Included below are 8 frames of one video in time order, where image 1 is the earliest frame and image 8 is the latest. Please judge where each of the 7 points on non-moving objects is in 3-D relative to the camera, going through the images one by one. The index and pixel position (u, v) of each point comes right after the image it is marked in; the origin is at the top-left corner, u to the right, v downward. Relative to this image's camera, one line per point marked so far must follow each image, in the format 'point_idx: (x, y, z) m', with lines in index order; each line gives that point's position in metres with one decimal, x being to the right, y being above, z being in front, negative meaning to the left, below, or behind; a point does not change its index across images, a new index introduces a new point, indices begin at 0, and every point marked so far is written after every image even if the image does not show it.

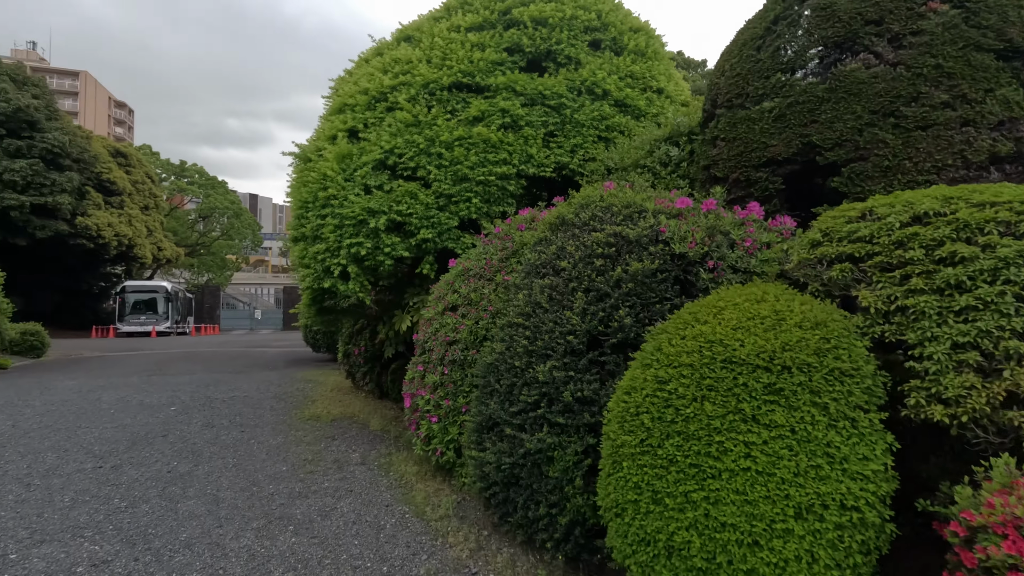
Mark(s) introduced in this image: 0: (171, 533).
0: (-2.0, -1.5, +3.2) m
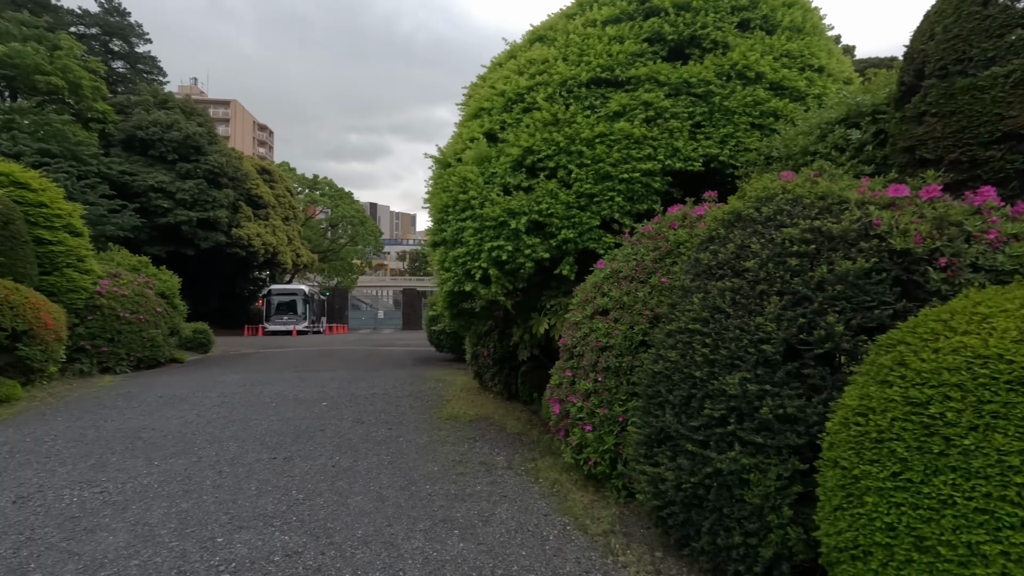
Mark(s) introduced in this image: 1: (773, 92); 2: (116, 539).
0: (-1.0, -1.5, +3.4) m
1: (+2.6, +1.9, +5.3) m
2: (-2.3, -1.5, +3.2) m
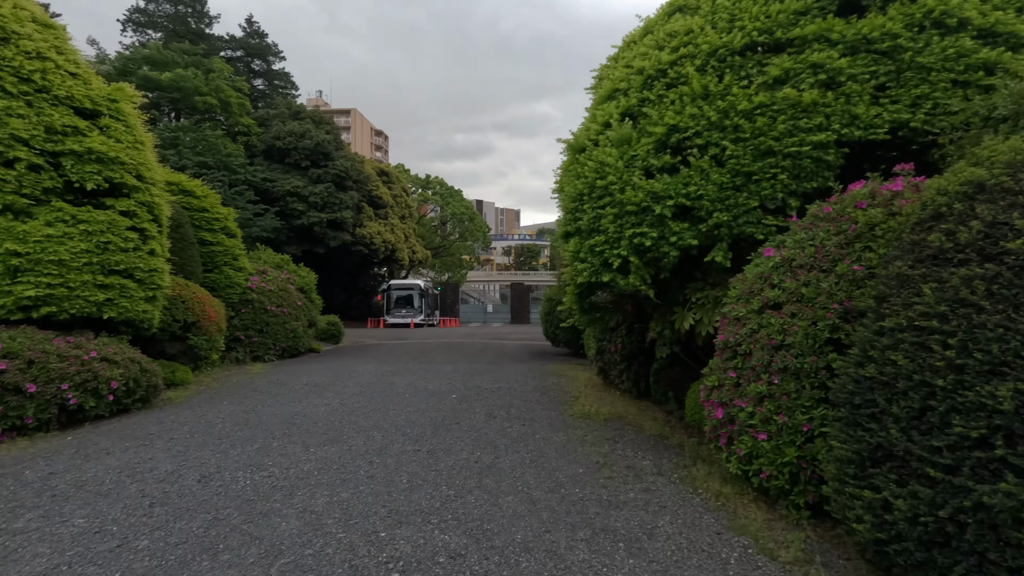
0: (0.0, -1.5, +3.2) m
1: (+3.8, +2.0, +4.4) m
2: (-1.3, -1.4, +3.3) m
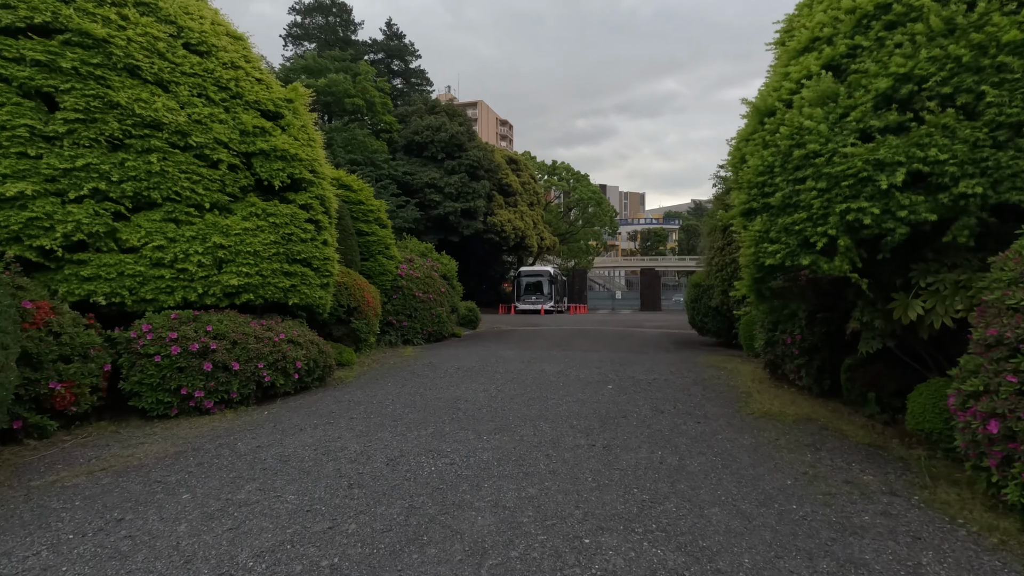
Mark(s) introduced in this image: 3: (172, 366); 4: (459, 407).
0: (+1.1, -1.4, +2.8) m
1: (+5.1, +2.2, +3.0) m
2: (-0.2, -1.4, +3.1) m
3: (-3.7, -0.9, +5.9) m
4: (-0.6, -1.4, +6.2) m
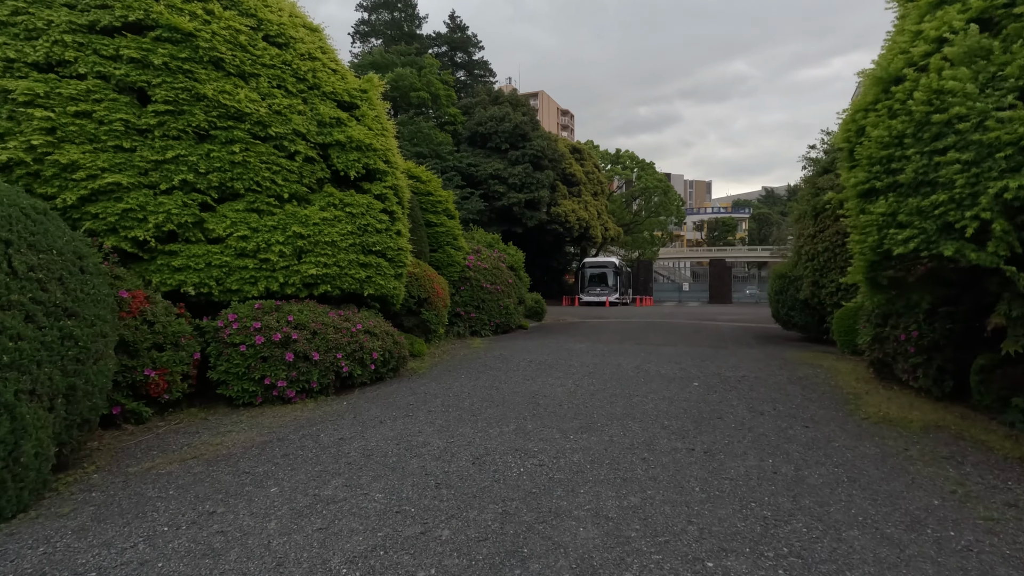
0: (+1.6, -1.3, +2.4) m
1: (+5.6, +2.2, +2.1) m
2: (+0.4, -1.3, +2.8) m
3: (-2.8, -0.7, +5.9) m
4: (+0.3, -1.3, +5.9) m
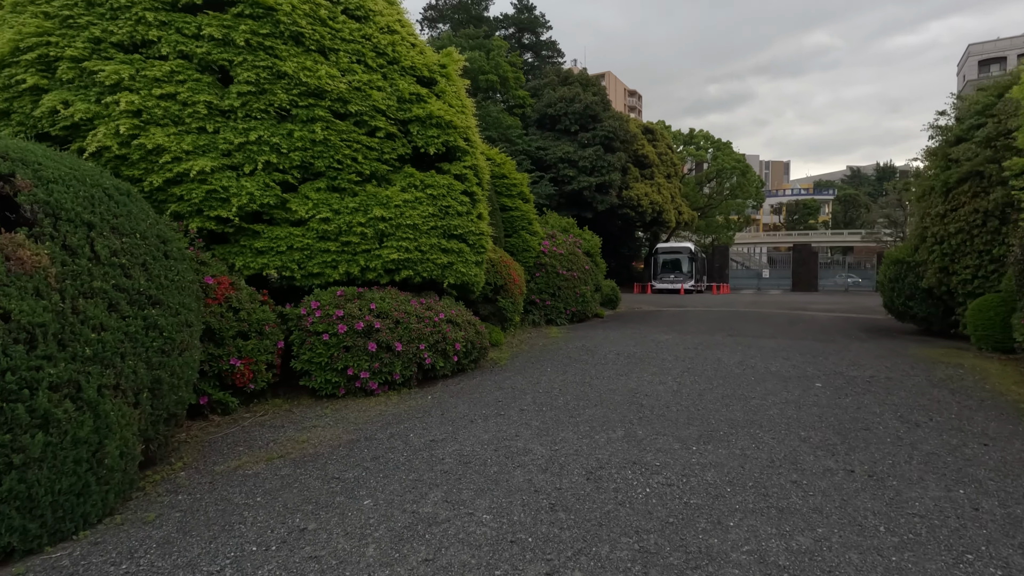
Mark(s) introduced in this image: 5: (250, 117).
0: (+2.2, -1.3, +1.6) m
1: (+6.1, +2.2, +0.8) m
2: (+1.0, -1.2, +2.2) m
3: (-1.8, -0.6, +5.7) m
4: (+1.3, -1.1, +5.3) m
5: (-2.7, +1.8, +5.5) m
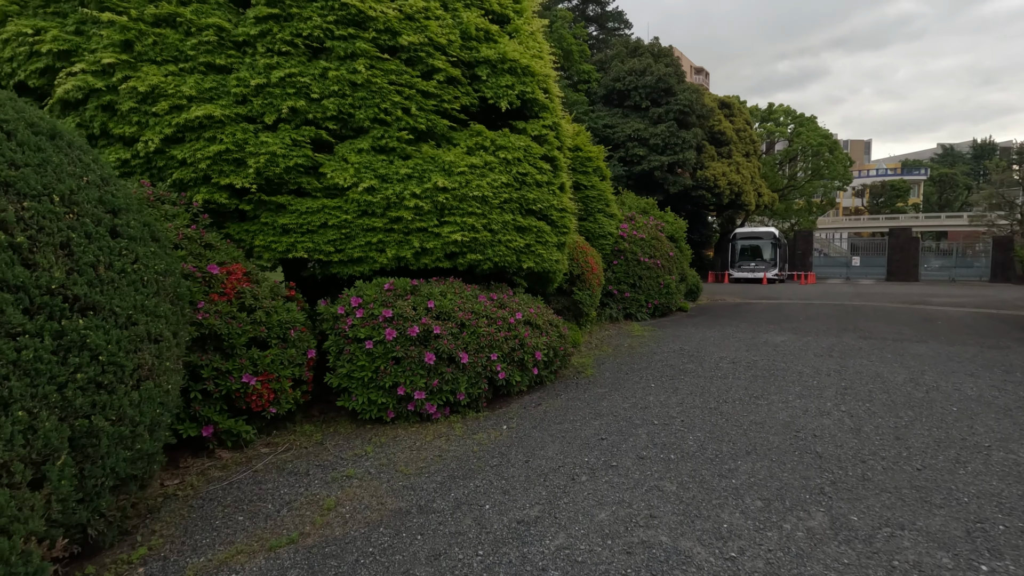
0: (+2.6, -1.3, -0.2) m
1: (+6.4, +2.1, -1.5) m
2: (+1.5, -1.3, +0.6) m
3: (-1.0, -0.5, +4.3) m
4: (+2.0, -1.1, +3.6) m
5: (-1.9, +1.8, +4.2) m
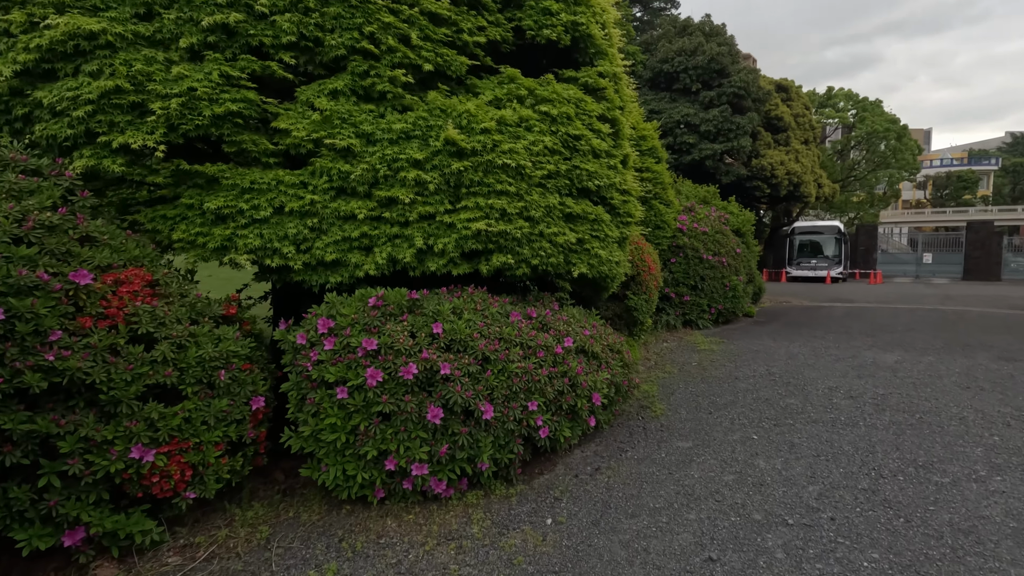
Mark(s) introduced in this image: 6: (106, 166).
0: (+2.5, -1.5, -1.8) m
1: (+6.3, +2.0, -3.4) m
2: (+1.5, -1.4, -1.1) m
3: (-0.7, -0.6, +2.8) m
4: (+2.2, -1.2, +1.9) m
5: (-1.6, +1.7, +2.8) m
6: (-2.0, +0.6, +2.7) m
